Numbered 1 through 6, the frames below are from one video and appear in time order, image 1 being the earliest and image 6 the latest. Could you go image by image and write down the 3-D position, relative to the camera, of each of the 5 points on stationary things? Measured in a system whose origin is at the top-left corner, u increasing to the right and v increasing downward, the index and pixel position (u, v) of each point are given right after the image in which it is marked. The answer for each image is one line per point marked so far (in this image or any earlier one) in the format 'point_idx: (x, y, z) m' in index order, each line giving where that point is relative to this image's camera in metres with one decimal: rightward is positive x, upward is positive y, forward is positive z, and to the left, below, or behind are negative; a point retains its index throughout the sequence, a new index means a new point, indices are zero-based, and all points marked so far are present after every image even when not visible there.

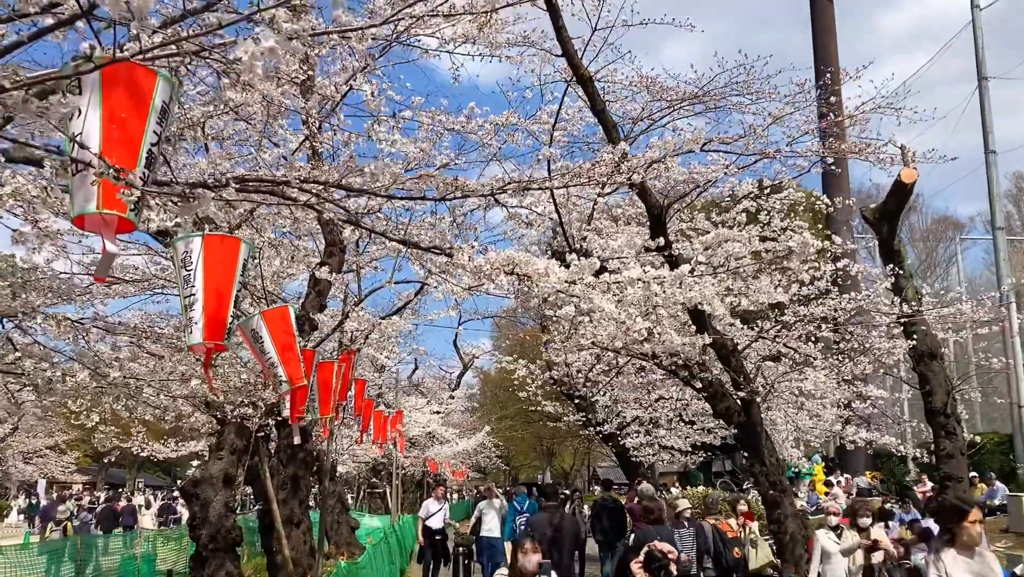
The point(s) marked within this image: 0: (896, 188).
0: (+4.5, +1.2, +10.9) m
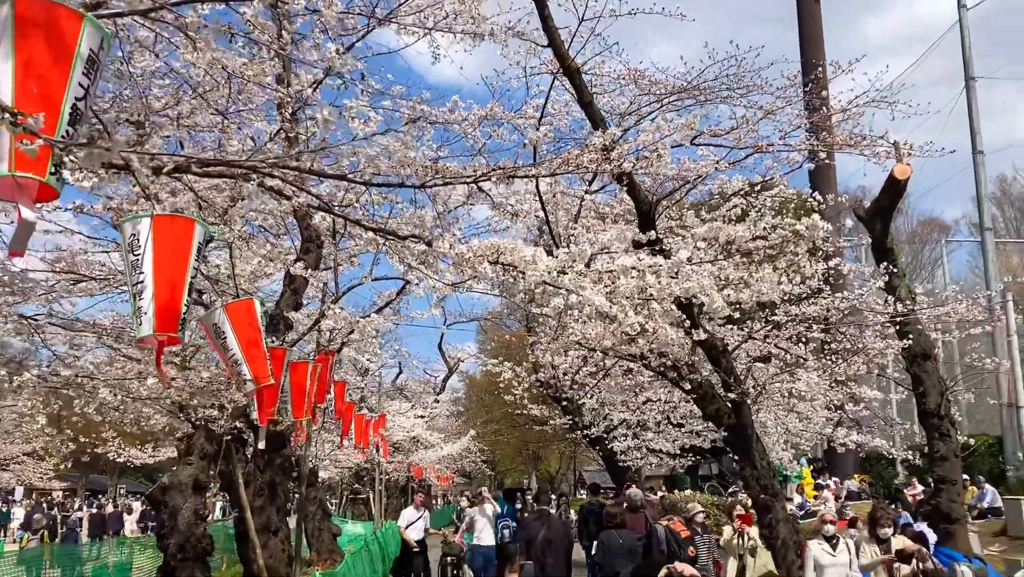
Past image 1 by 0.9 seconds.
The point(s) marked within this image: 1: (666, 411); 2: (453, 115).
0: (+4.3, +1.2, +10.7) m
1: (+2.7, -2.1, +16.0) m
2: (-0.6, +1.7, +9.1) m
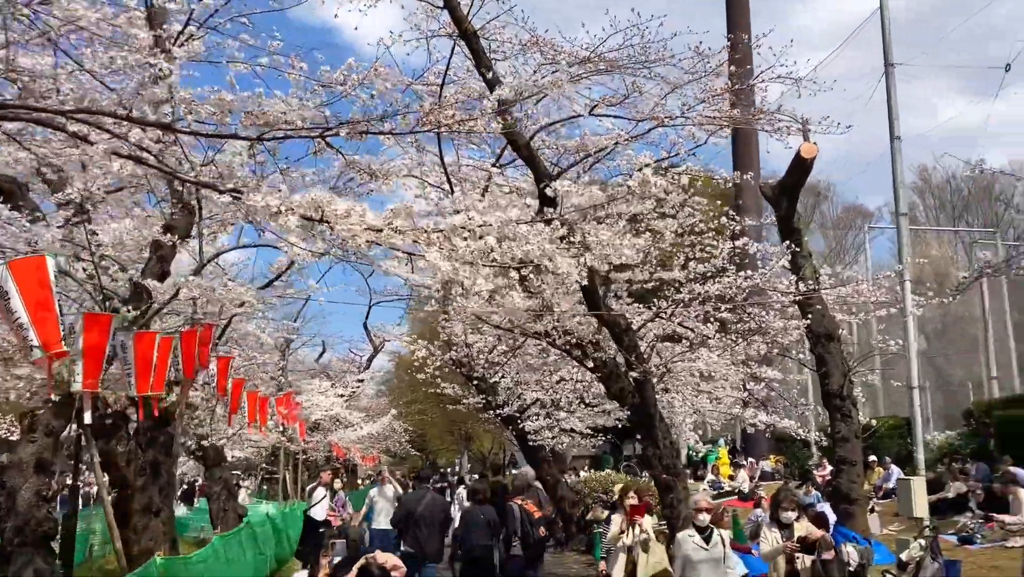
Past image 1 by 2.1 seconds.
0: (+3.2, +1.4, +10.6) m
1: (+1.1, -1.7, +15.9) m
2: (-1.6, +2.0, +8.7) m
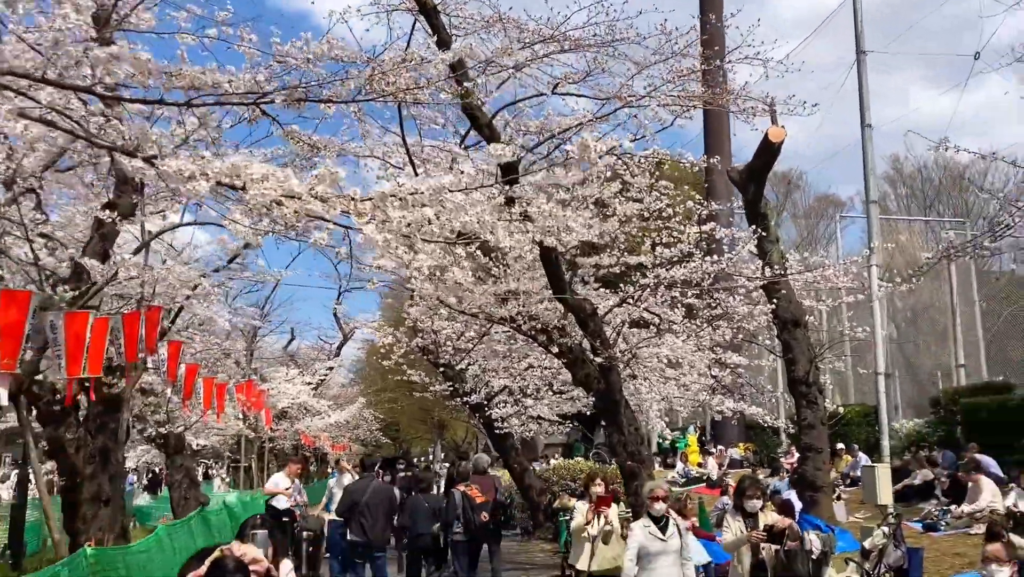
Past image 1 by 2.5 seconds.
0: (+2.8, +1.6, +10.4) m
1: (+0.6, -1.5, +15.7) m
2: (-1.9, +2.1, +8.4) m
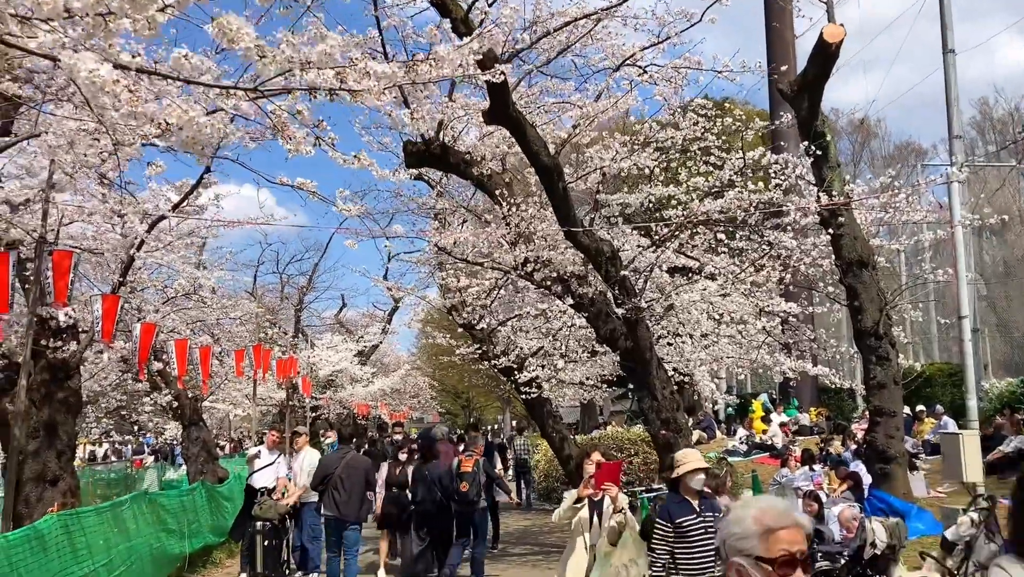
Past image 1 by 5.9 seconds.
0: (+2.8, +2.2, +8.6) m
1: (+1.1, -0.7, +14.1) m
2: (-2.1, +2.6, +6.9) m
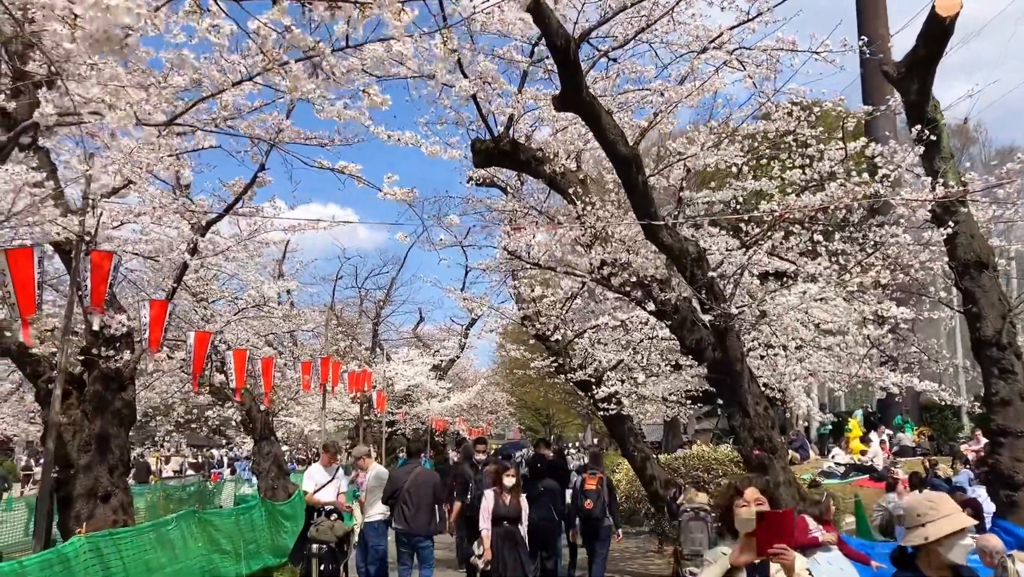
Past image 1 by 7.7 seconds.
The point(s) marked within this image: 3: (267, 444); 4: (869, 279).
0: (+3.4, +2.2, +7.6) m
1: (+2.2, -0.9, +13.2) m
2: (-1.6, +2.6, +6.4) m
3: (-4.0, -2.5, +15.2) m
4: (+3.7, +0.1, +9.6) m
